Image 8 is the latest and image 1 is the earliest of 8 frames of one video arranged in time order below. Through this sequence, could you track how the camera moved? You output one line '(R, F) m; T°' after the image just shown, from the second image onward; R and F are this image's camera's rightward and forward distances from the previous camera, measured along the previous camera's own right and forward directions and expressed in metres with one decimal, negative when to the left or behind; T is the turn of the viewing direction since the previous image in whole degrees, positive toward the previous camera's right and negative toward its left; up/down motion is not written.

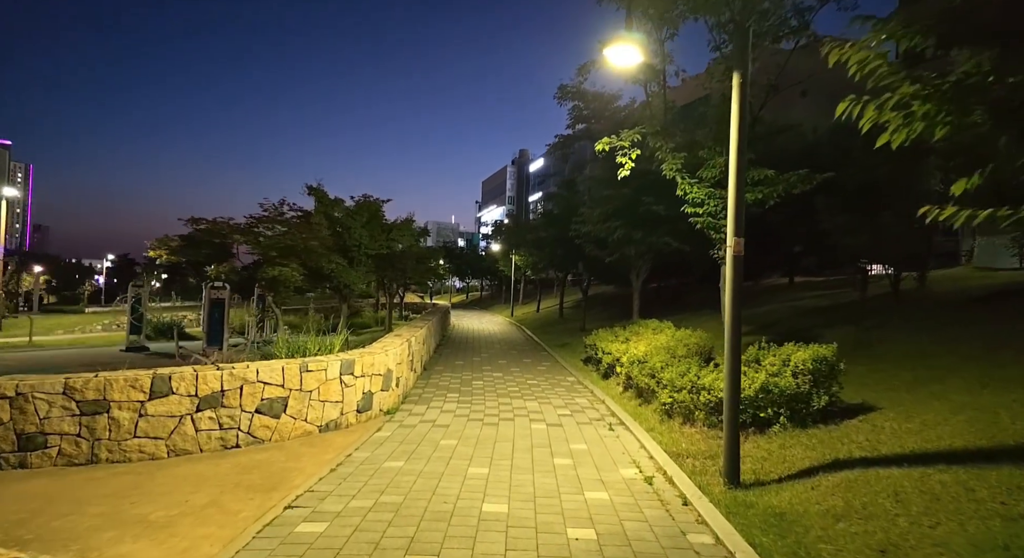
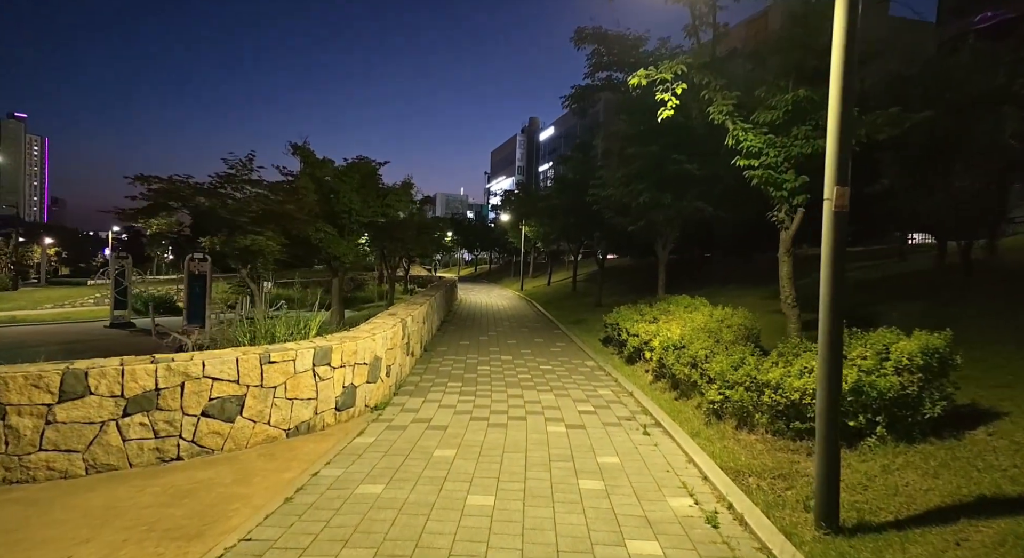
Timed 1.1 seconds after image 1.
(0.0, +1.6) m; -1°
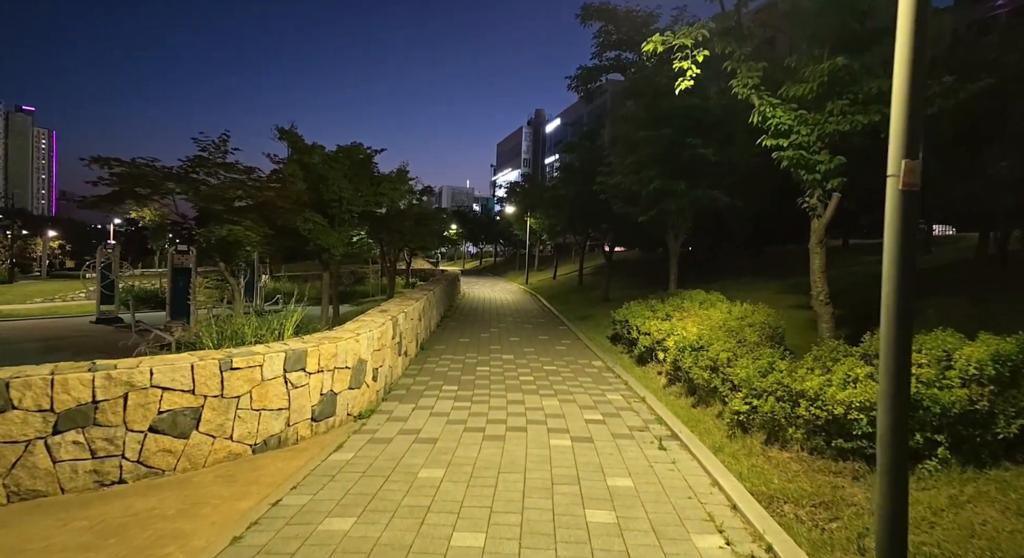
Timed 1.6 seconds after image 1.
(+0.1, +0.8) m; -1°
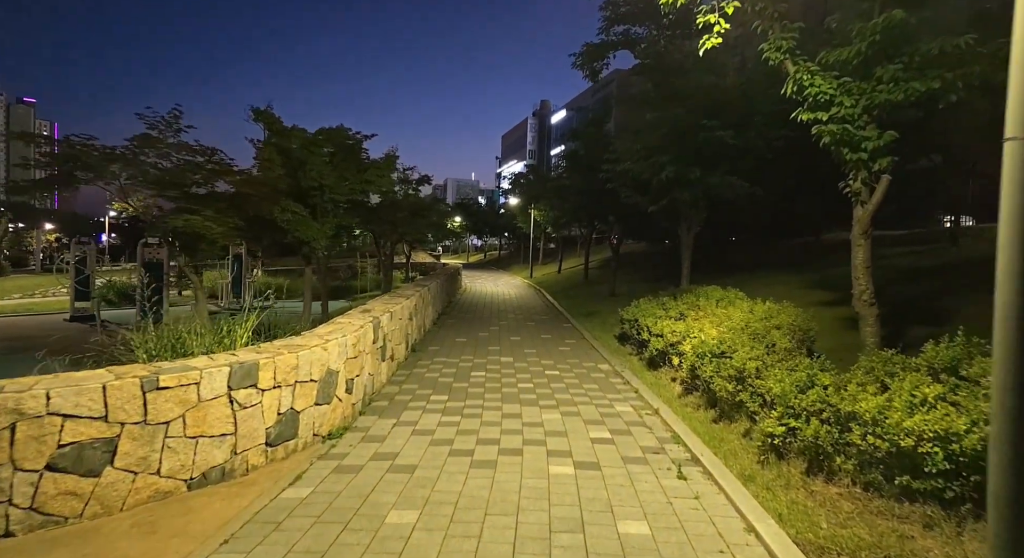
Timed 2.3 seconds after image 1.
(+0.1, +1.0) m; -1°
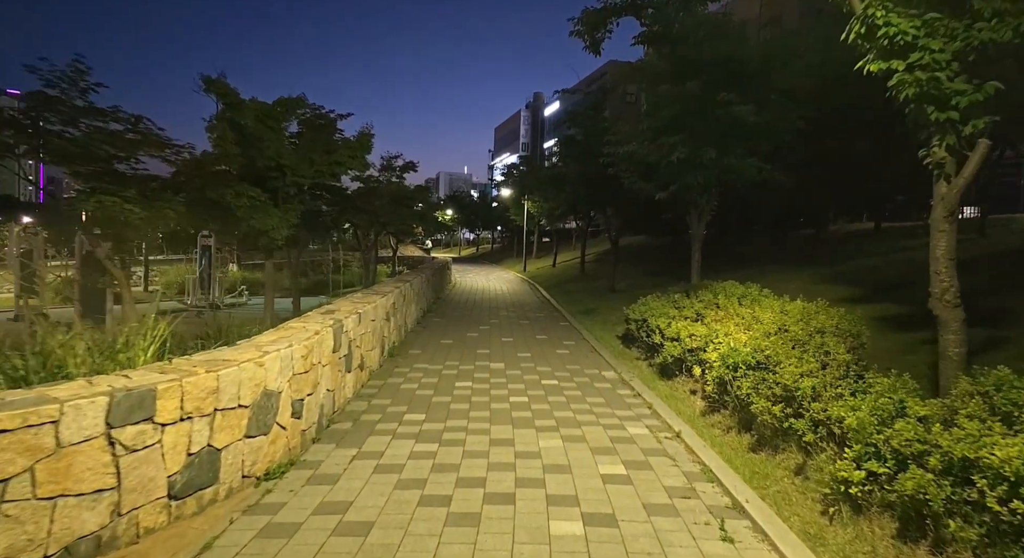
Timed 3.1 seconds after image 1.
(0.0, +1.3) m; +1°
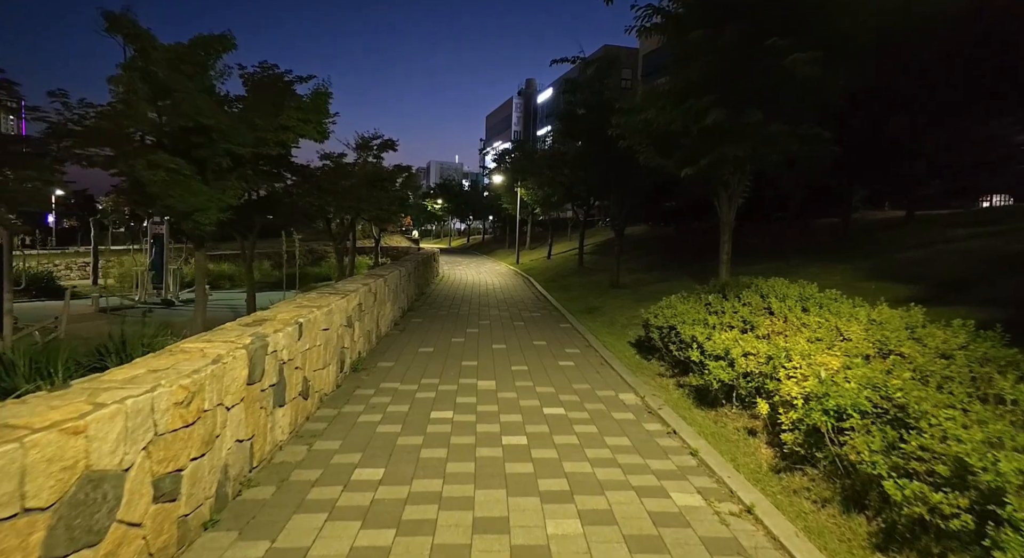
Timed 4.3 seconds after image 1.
(0.0, +1.9) m; +1°
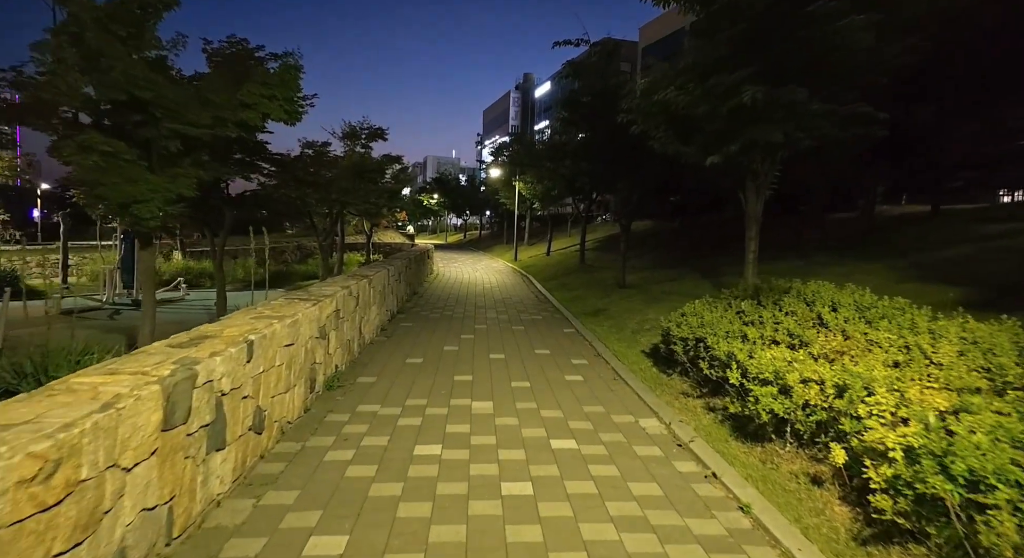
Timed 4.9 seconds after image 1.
(0.0, +1.1) m; 0°
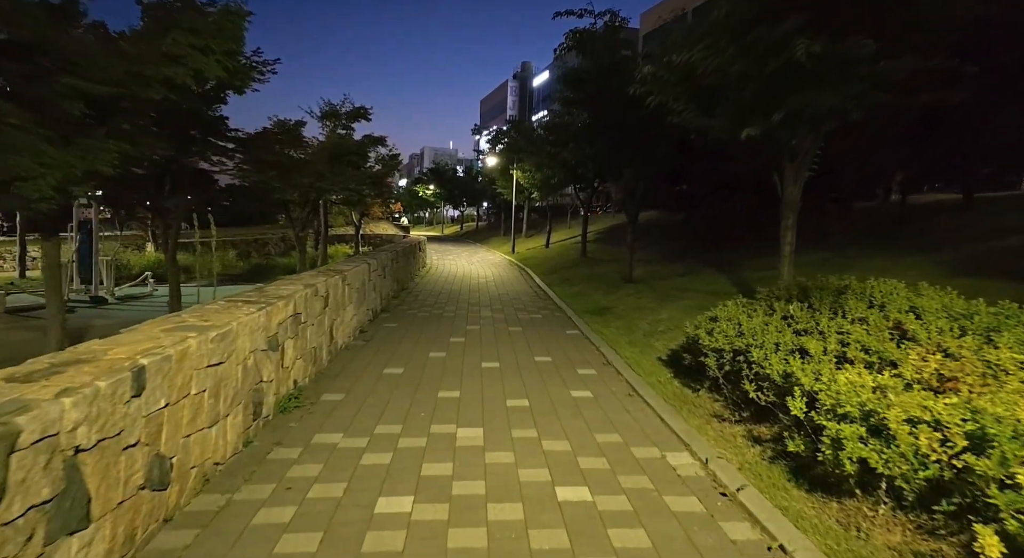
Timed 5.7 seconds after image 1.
(0.0, +1.2) m; 0°
